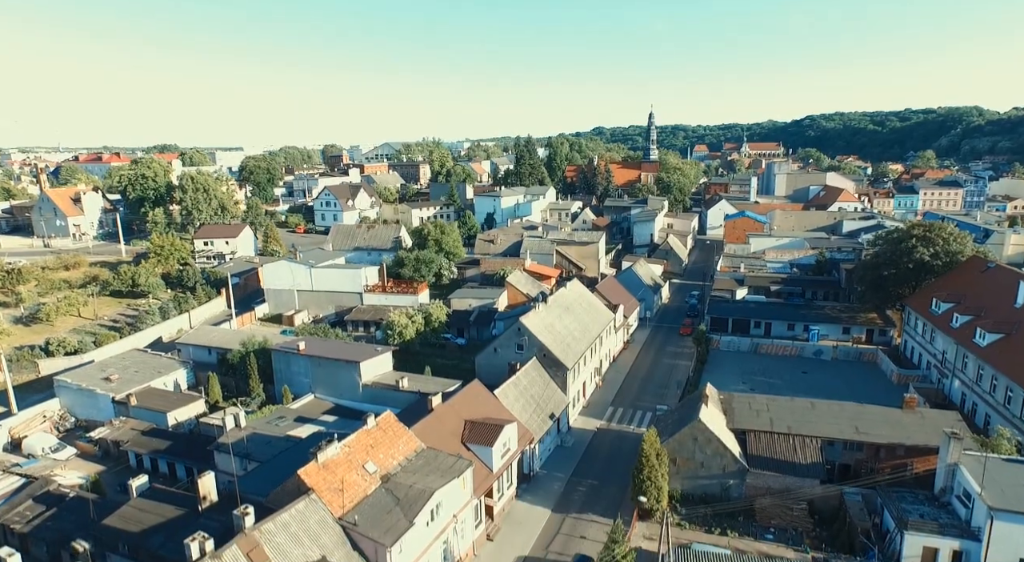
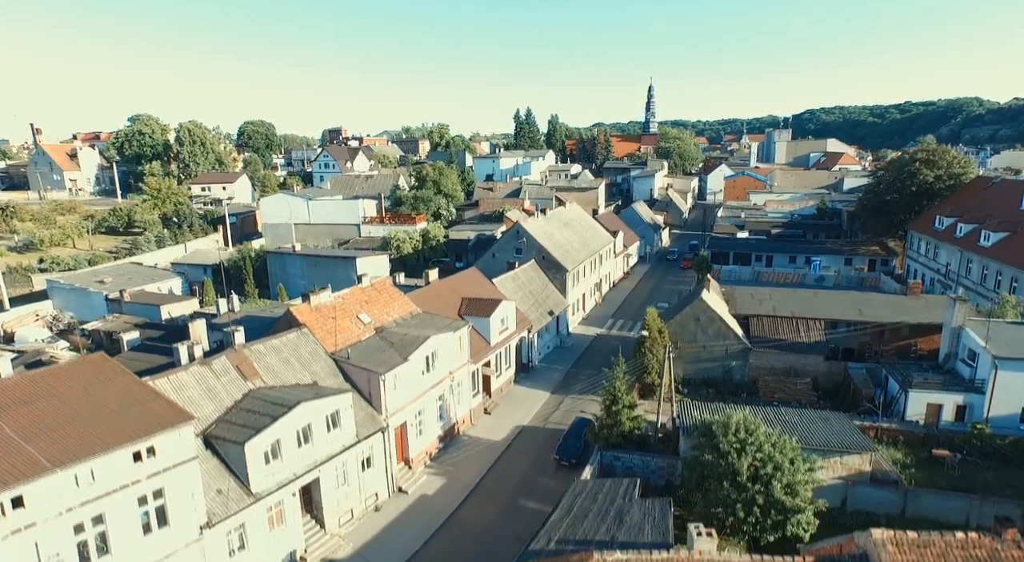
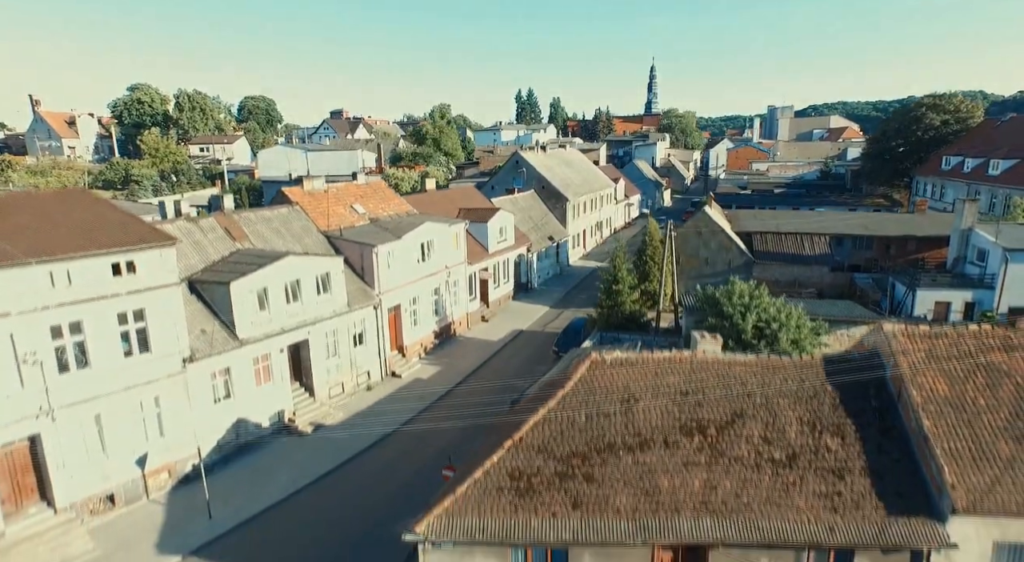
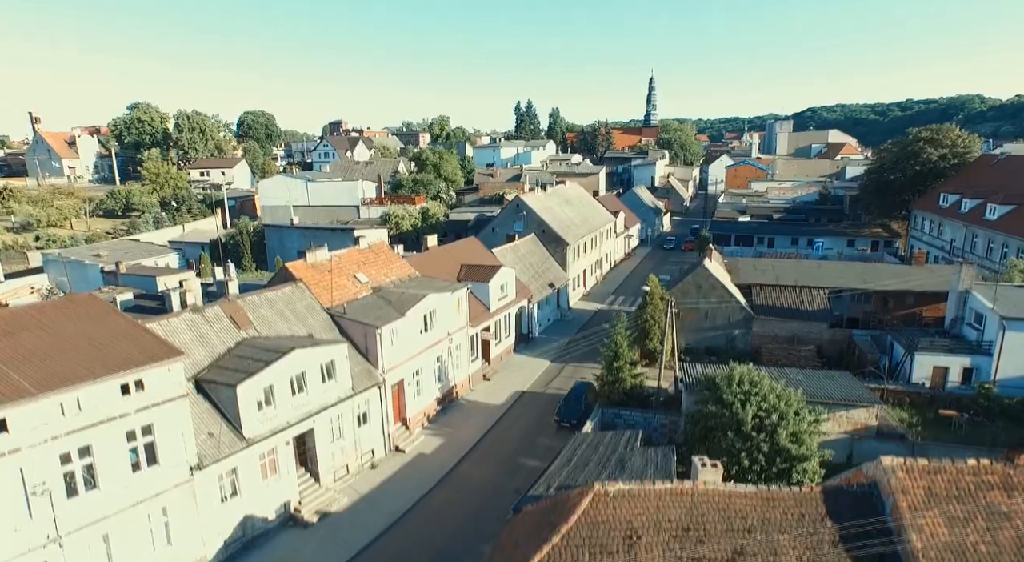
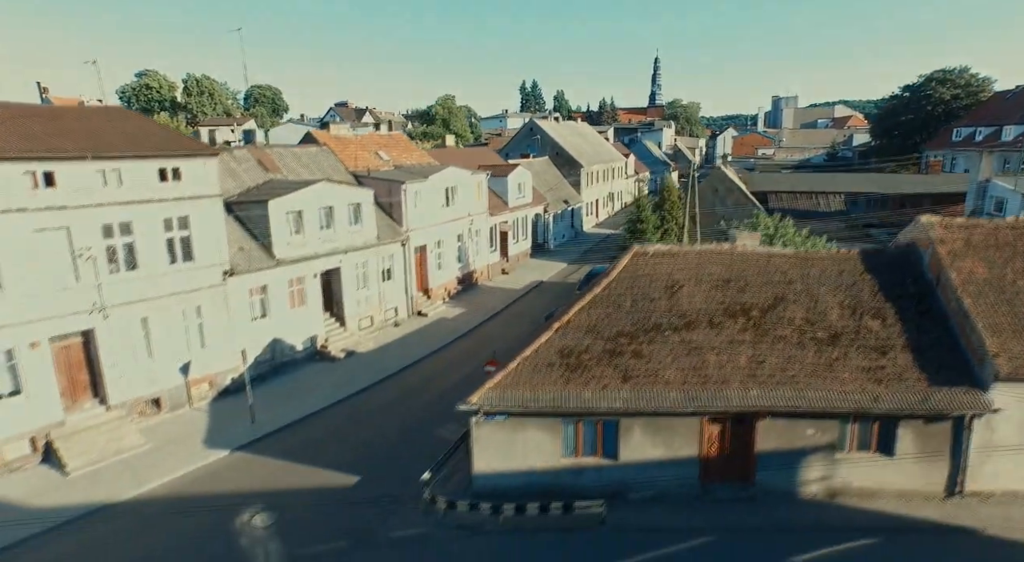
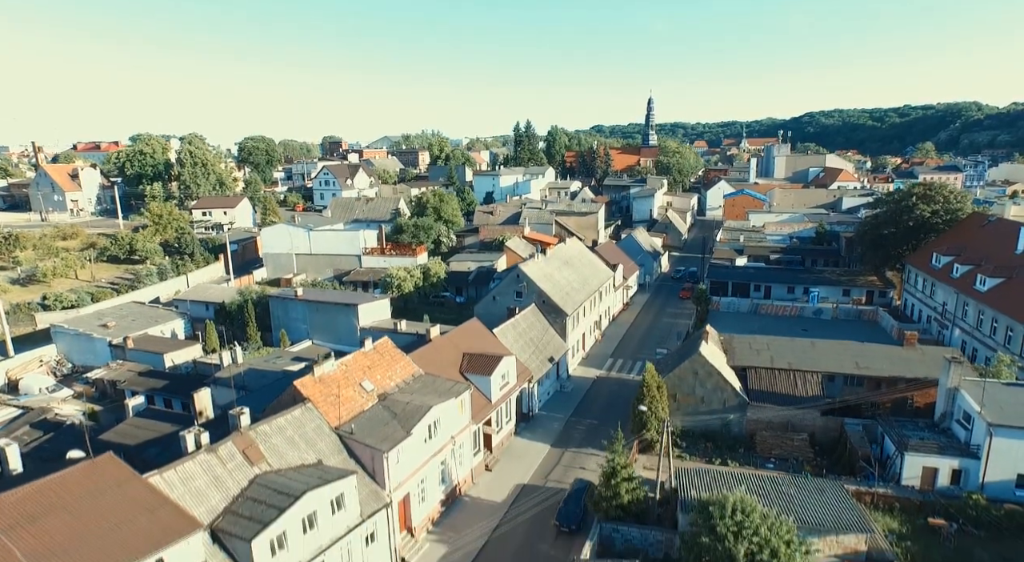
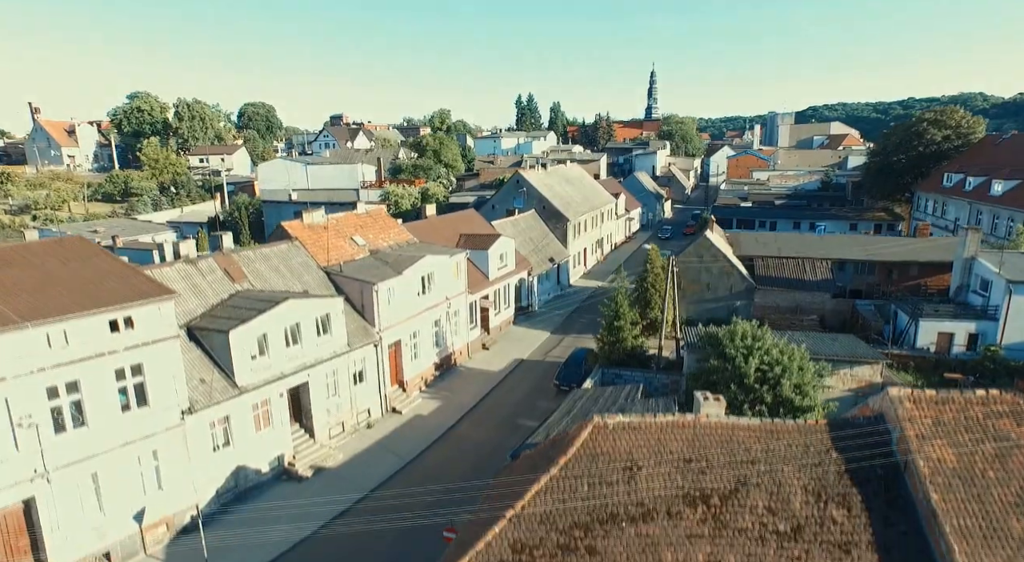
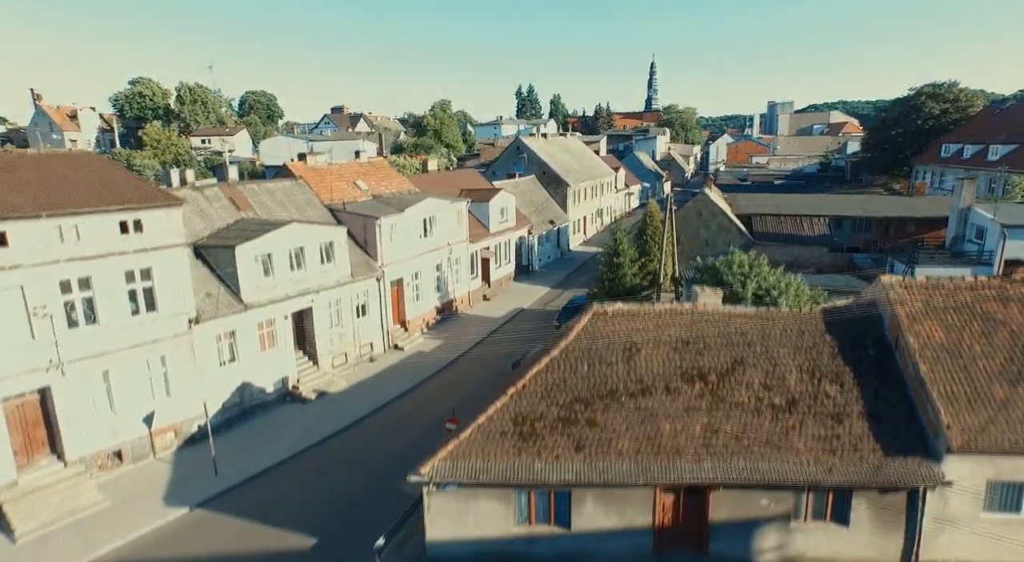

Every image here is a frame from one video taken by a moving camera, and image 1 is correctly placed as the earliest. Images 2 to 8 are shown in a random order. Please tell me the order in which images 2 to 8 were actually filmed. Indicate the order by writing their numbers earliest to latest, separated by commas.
6, 2, 4, 7, 3, 8, 5
